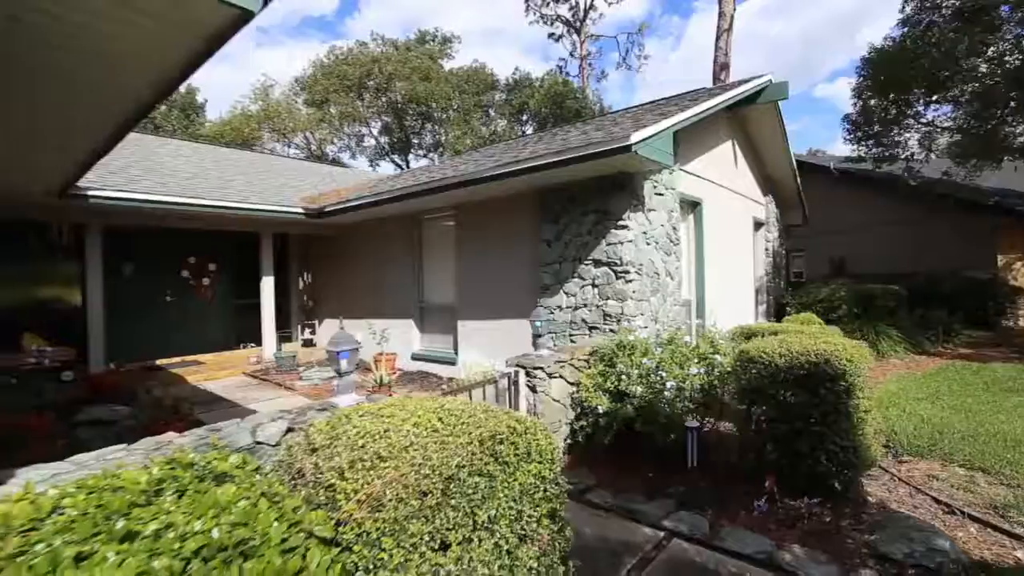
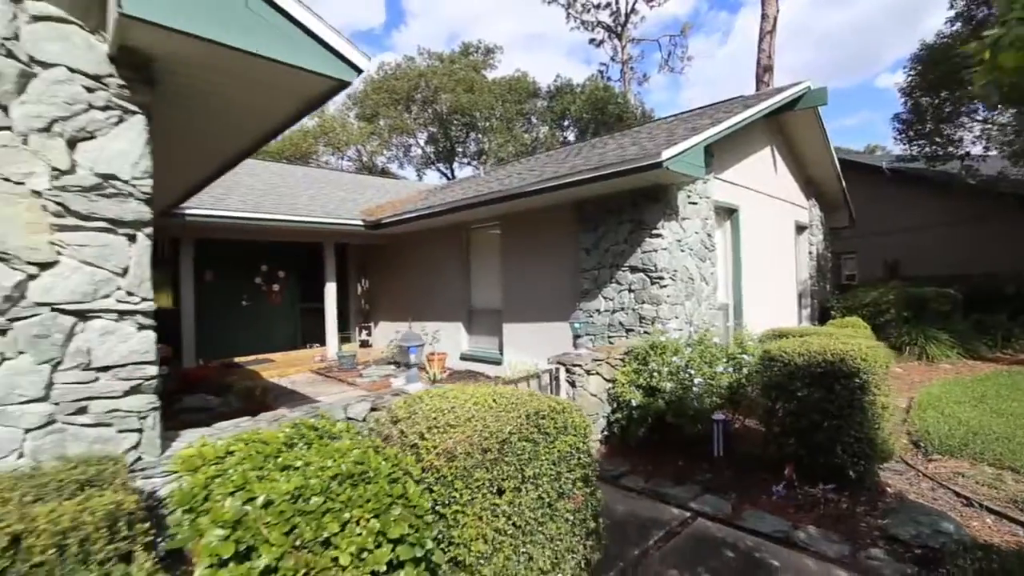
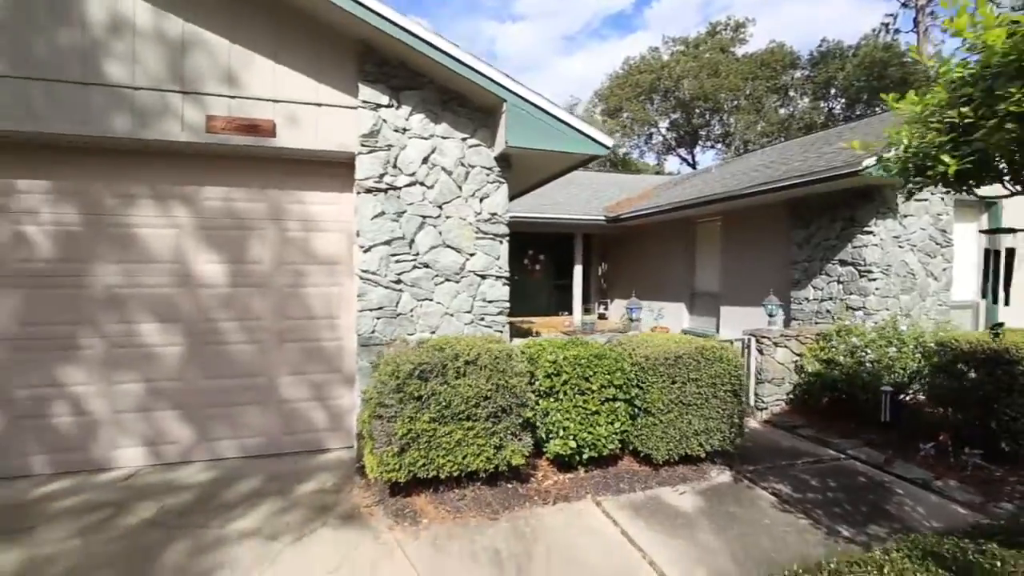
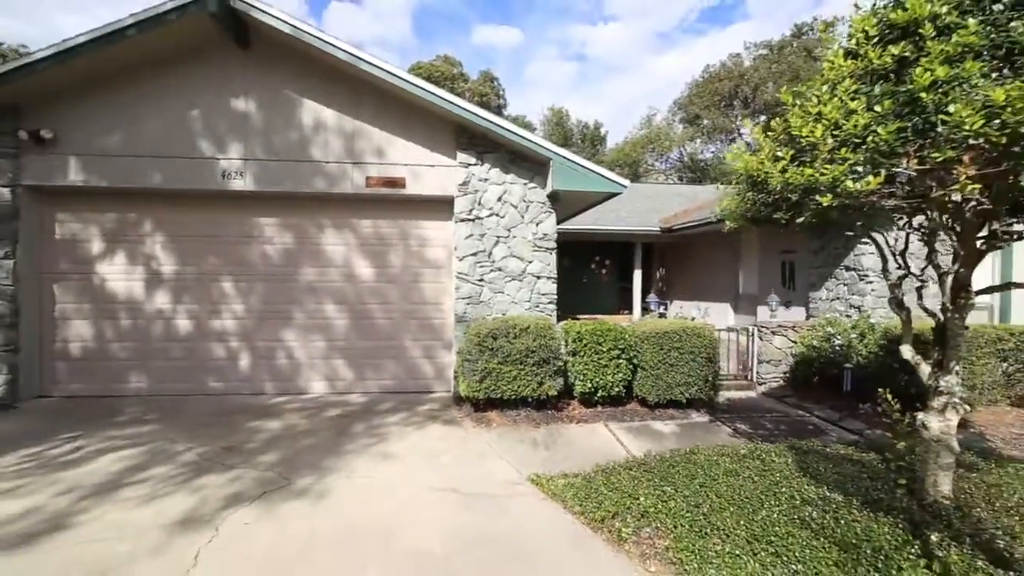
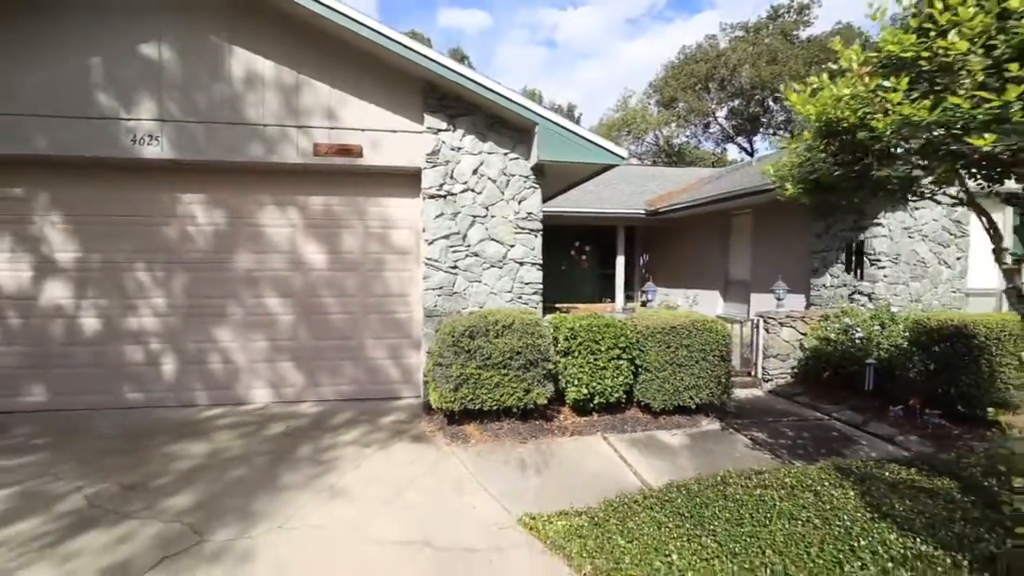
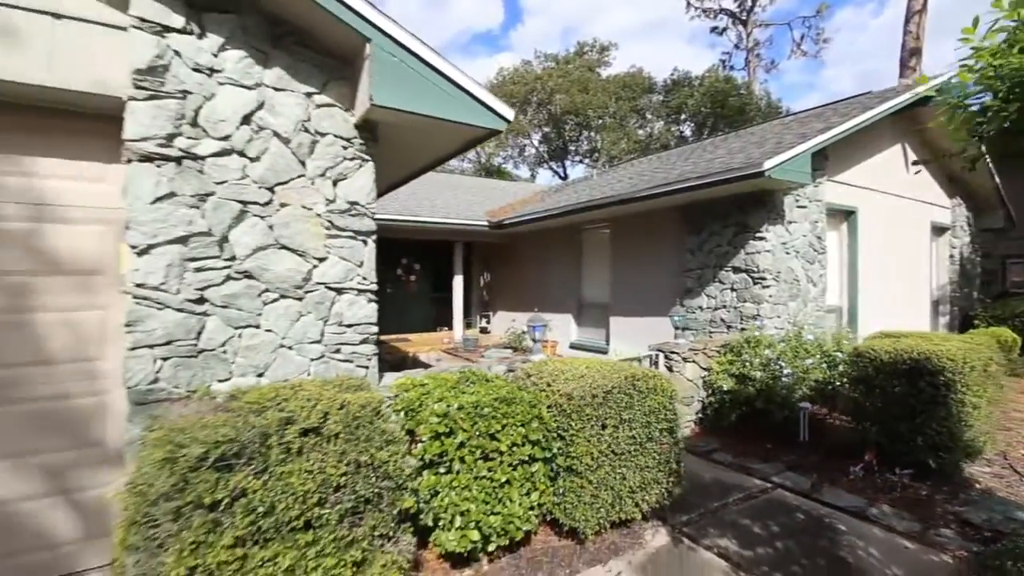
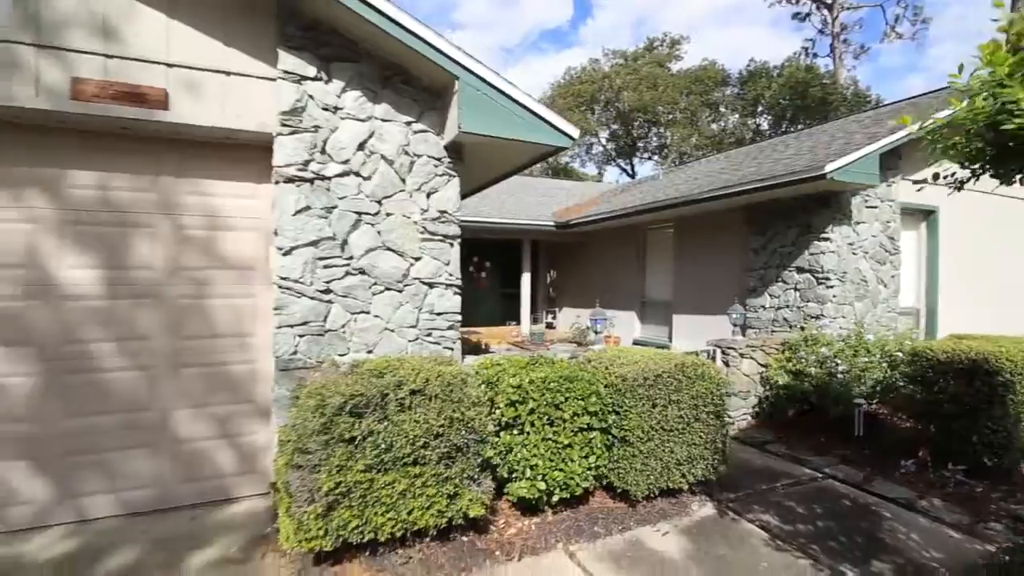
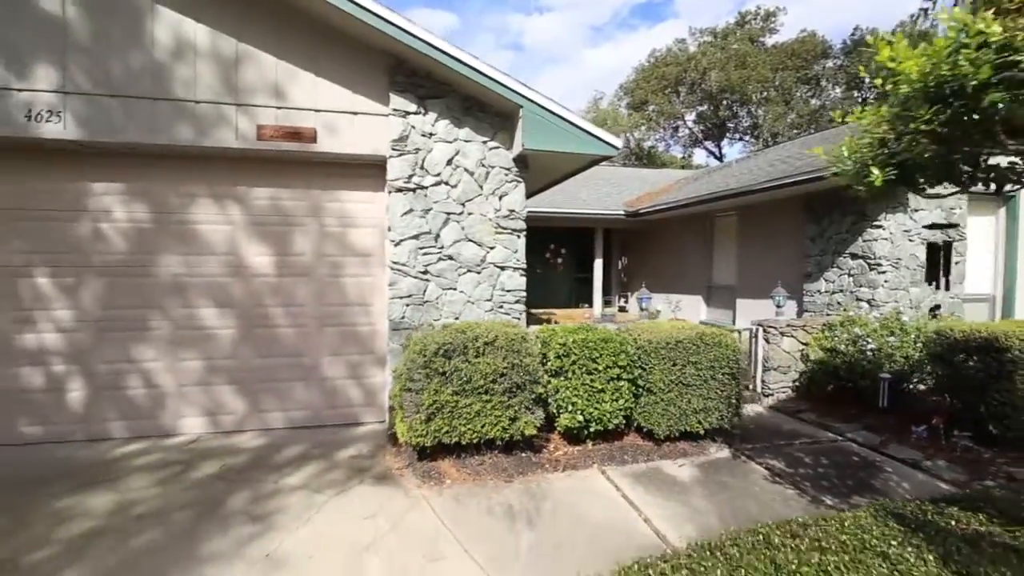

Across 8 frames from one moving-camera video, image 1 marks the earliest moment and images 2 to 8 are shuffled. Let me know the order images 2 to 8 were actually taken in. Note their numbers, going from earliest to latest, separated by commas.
2, 6, 7, 3, 8, 5, 4
